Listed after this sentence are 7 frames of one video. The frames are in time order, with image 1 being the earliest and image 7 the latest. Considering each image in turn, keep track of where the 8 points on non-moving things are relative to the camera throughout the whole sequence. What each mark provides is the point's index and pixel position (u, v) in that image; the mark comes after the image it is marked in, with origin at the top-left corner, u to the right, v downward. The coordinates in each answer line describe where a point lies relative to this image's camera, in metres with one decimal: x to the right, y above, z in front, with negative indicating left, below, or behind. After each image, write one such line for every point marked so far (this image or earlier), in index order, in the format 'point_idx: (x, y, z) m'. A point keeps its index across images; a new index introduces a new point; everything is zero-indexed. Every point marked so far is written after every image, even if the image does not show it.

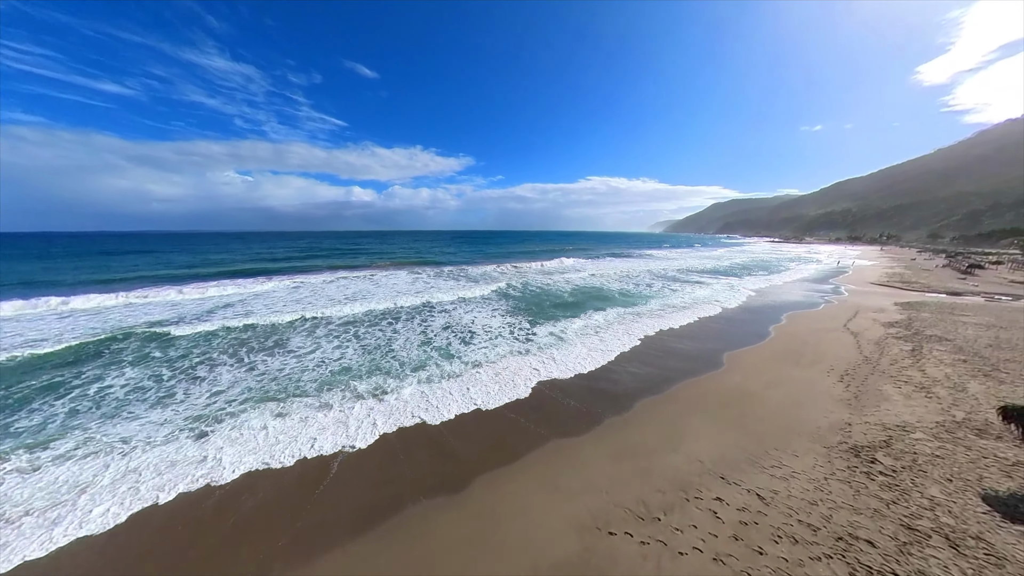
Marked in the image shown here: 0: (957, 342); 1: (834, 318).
0: (+17.2, -2.1, +11.1) m
1: (+17.4, -1.7, +15.5) m
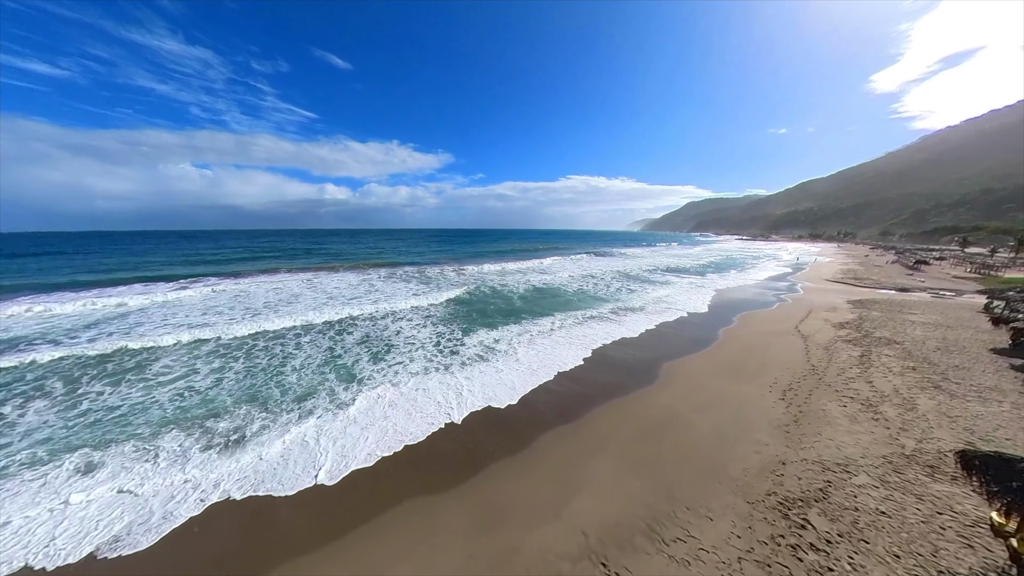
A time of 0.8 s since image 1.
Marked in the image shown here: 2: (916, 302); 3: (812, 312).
0: (+14.1, -2.1, +10.3) m
1: (+14.1, -1.6, +14.7) m
2: (+23.7, -0.8, +16.9) m
3: (+16.7, -1.4, +16.0) m
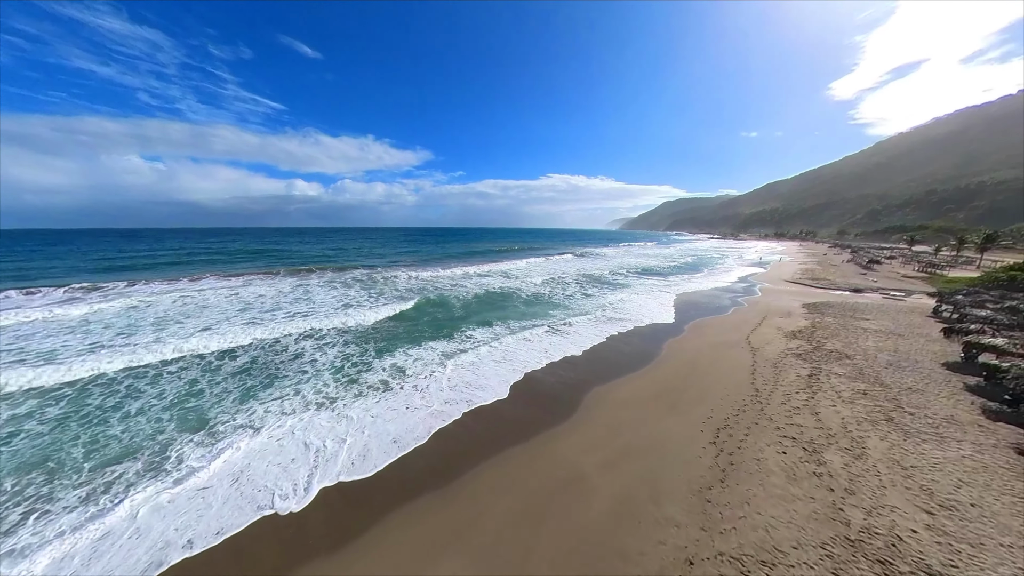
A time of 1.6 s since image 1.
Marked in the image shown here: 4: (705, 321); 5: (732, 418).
0: (+11.2, -2.4, +9.3) m
1: (+10.9, -1.9, +13.7) m
2: (+20.3, -1.0, +16.4) m
3: (+13.4, -1.6, +15.2) m
4: (+10.0, -1.7, +15.0) m
5: (+5.3, -3.1, +6.9) m
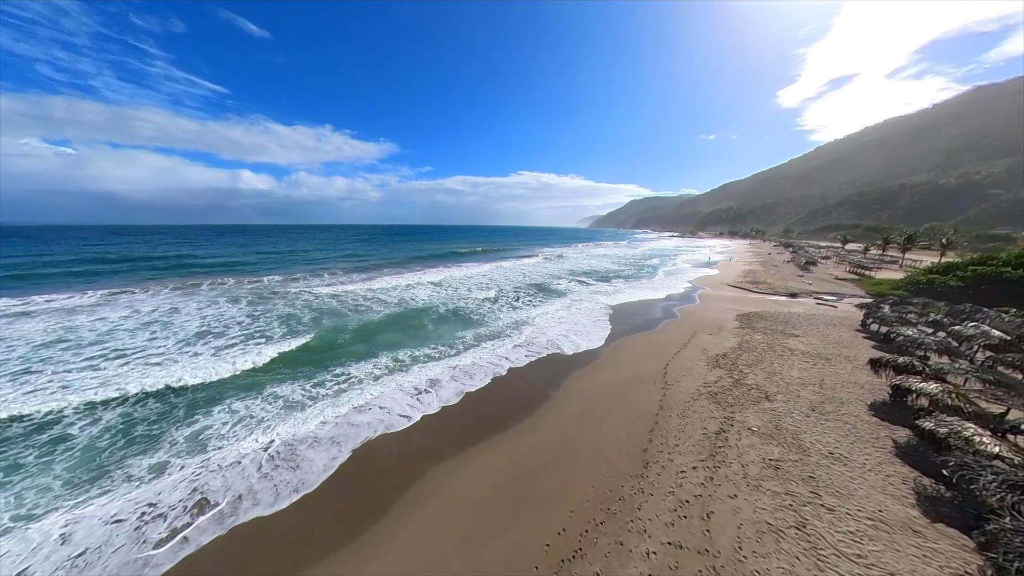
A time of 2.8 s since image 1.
0: (+7.0, -3.1, +7.6) m
1: (+6.3, -2.6, +11.9) m
2: (+15.5, -1.5, +15.4) m
3: (+8.7, -2.2, +13.6) m
4: (+5.3, -2.4, +13.2) m
5: (+1.3, -4.0, +4.7) m
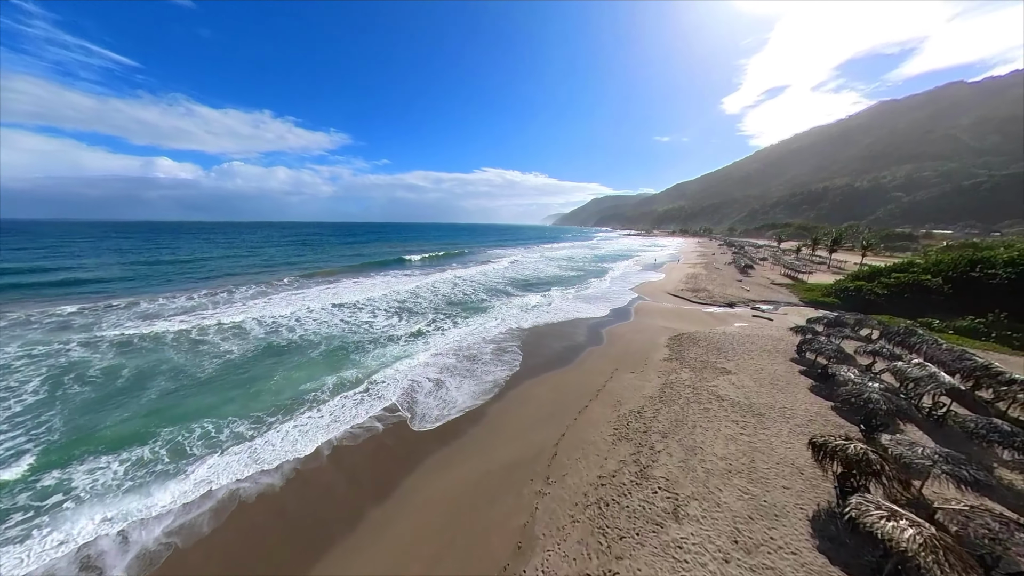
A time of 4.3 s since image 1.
0: (+2.9, -4.2, +4.9) m
1: (+1.8, -3.7, +9.2) m
2: (+10.5, -2.3, +13.6) m
3: (+4.0, -3.3, +11.1) m
4: (+0.7, -3.6, +10.3) m
5: (-2.4, -5.2, +1.4) m
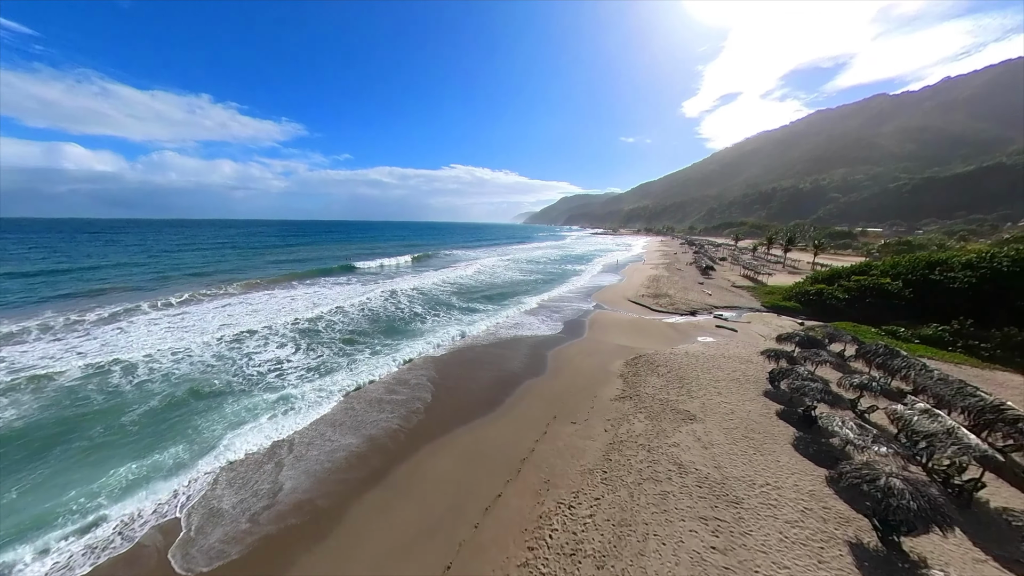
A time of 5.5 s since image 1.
0: (+0.7, -5.0, +2.1) m
1: (-0.9, -4.5, +6.3) m
2: (+7.4, -2.9, +11.5) m
3: (+1.1, -4.0, +8.4) m
4: (-2.0, -4.3, +7.3) m
5: (-4.3, -6.1, -1.8) m
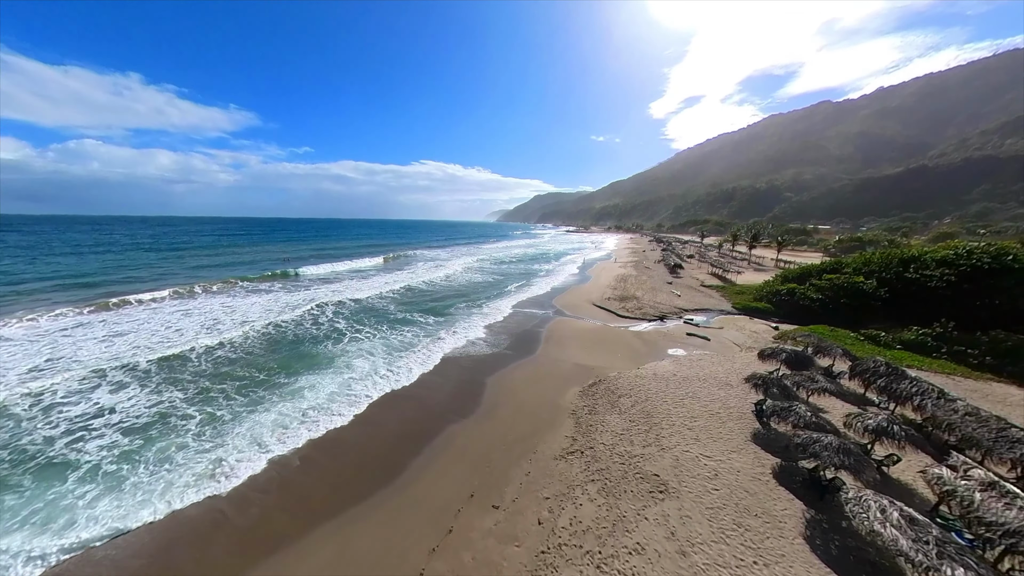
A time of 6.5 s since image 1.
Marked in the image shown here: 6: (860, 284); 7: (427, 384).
0: (-0.9, -5.4, -0.6) m
1: (-2.8, -4.9, +3.4) m
2: (+5.0, -3.1, +9.2) m
3: (-1.0, -4.4, +5.6) m
4: (-4.1, -4.8, +4.2) m
5: (-5.5, -6.6, -5.0) m
6: (+18.0, +0.2, +14.8) m
7: (-3.1, -3.2, +10.5) m
